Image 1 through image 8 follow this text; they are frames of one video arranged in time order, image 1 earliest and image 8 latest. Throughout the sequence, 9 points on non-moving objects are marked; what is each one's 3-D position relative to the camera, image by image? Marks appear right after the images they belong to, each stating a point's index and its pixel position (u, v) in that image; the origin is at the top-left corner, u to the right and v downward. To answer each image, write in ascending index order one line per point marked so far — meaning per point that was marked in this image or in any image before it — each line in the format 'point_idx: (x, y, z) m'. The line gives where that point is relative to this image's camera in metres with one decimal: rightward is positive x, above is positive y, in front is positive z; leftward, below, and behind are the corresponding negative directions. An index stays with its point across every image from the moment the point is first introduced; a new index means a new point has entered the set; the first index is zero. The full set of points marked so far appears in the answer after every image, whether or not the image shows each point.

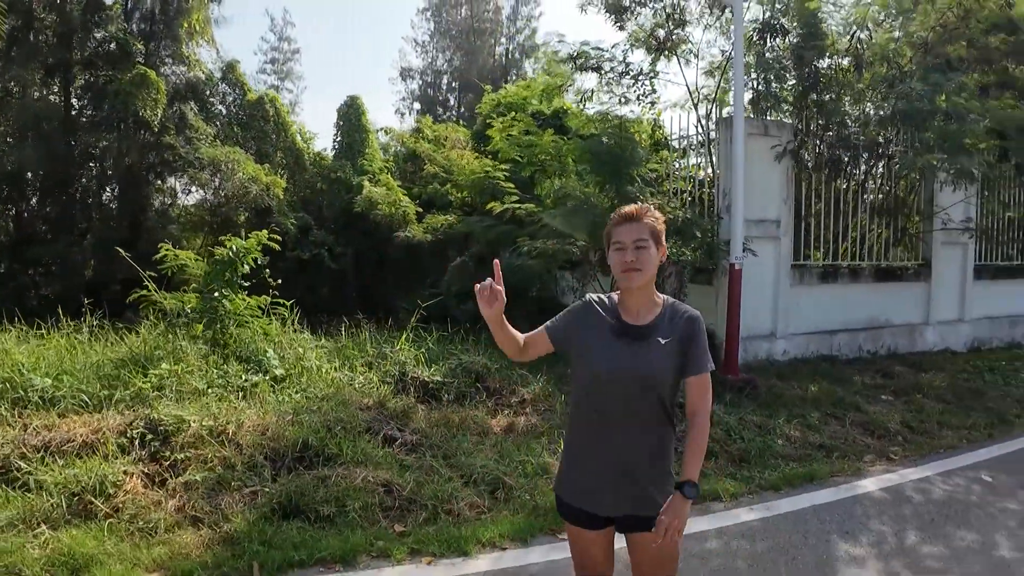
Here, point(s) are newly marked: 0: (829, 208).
0: (+3.5, +0.9, +7.8) m
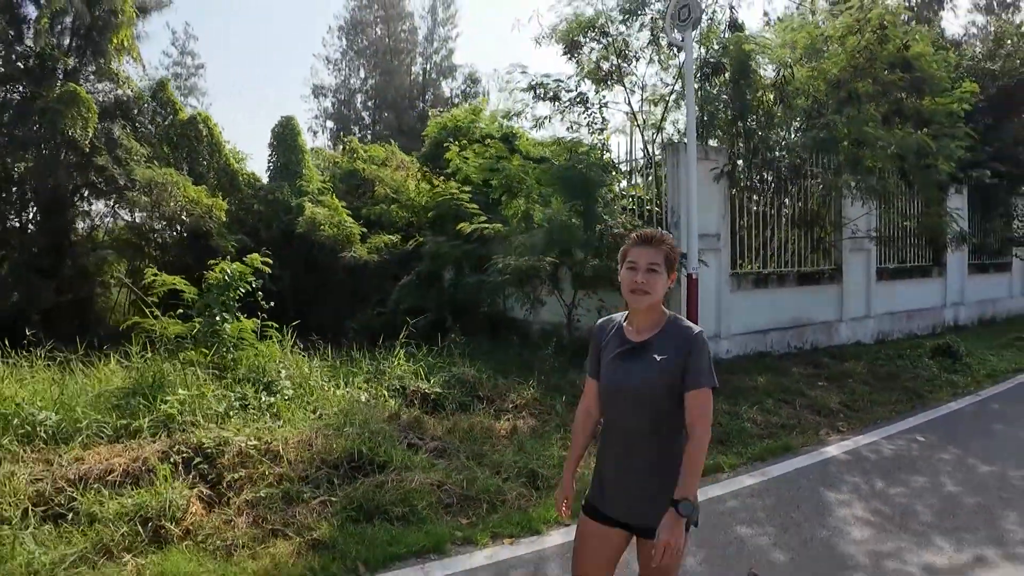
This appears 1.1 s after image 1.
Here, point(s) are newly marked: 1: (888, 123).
0: (+3.0, +0.8, +8.7) m
1: (+4.5, +2.0, +8.5) m
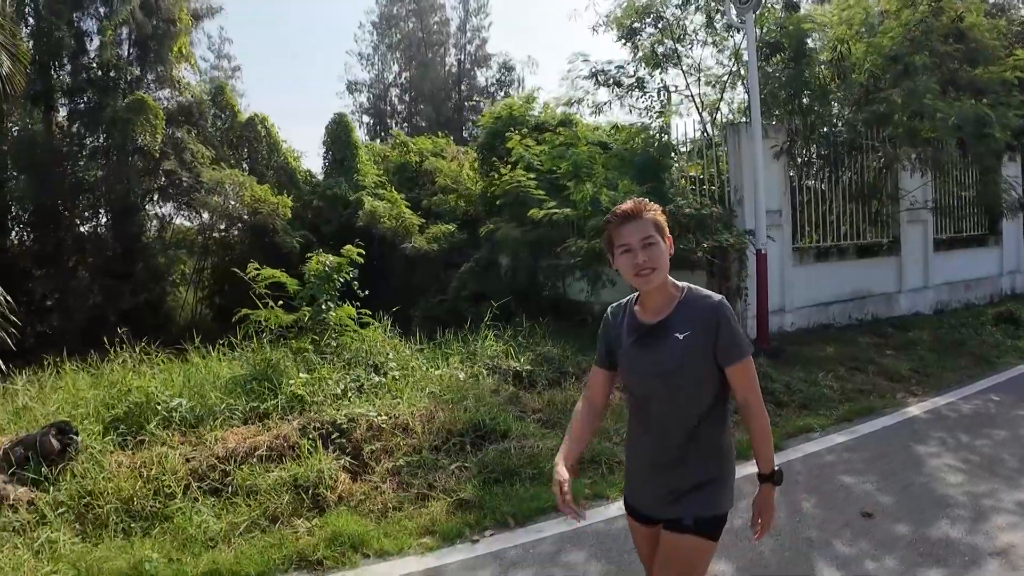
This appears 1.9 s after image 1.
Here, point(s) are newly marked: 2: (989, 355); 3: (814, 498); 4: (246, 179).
0: (+3.8, +1.1, +8.9) m
1: (+5.2, +2.4, +8.6) m
2: (+5.0, -0.7, +7.5) m
3: (+1.7, -1.2, +4.1) m
4: (-4.7, +1.9, +12.6) m
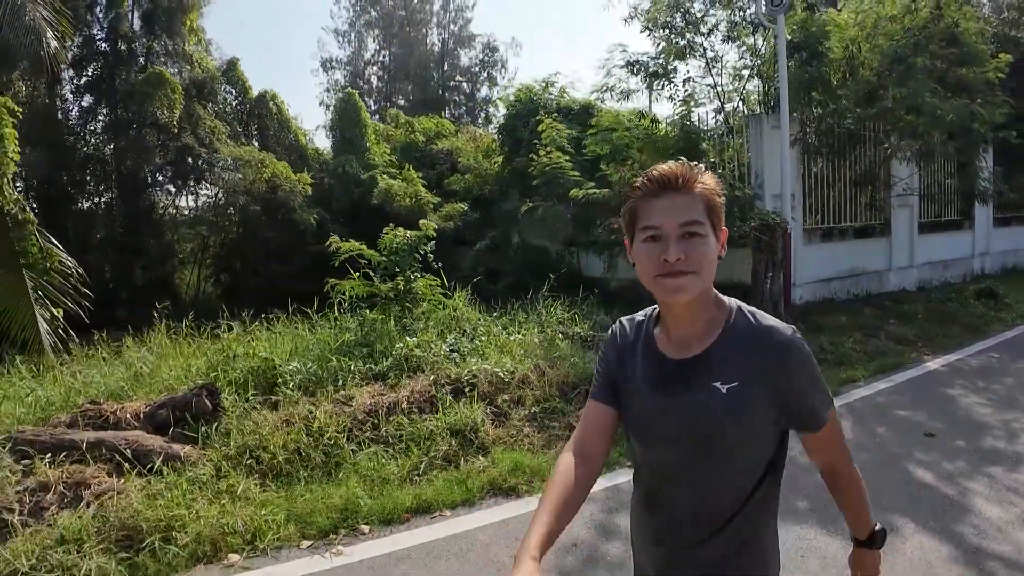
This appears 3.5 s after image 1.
0: (+4.2, +1.4, +9.7) m
1: (+5.7, +2.7, +9.6) m
2: (+5.6, -0.4, +8.5) m
3: (+2.5, -1.0, +4.8) m
4: (-4.5, +2.4, +12.8) m
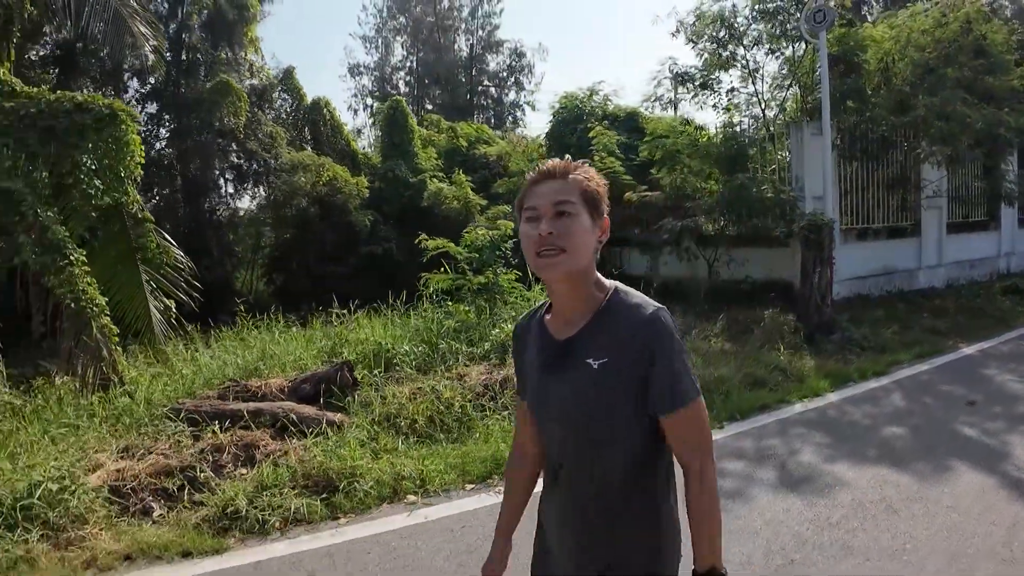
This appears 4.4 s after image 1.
0: (+5.0, +1.5, +10.4) m
1: (+6.5, +2.7, +10.2) m
2: (+6.3, -0.4, +9.2) m
3: (+3.3, -0.9, +5.5) m
4: (-3.6, +2.4, +13.5) m
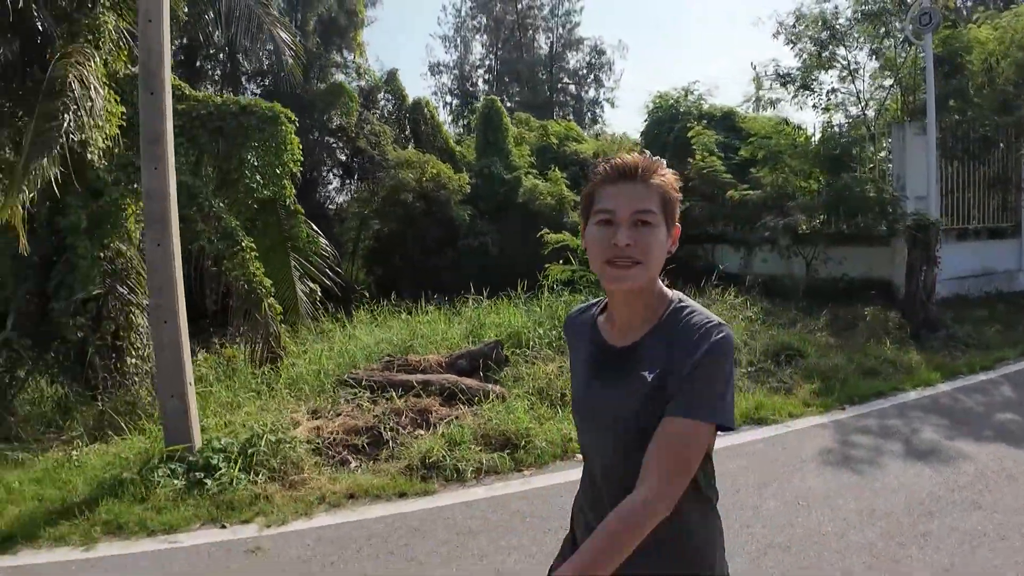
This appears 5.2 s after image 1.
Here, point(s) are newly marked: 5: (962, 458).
0: (+6.6, +1.5, +10.5) m
1: (+8.1, +2.7, +10.2) m
2: (+7.8, -0.4, +9.2) m
3: (+4.4, -0.9, +5.8) m
4: (-1.8, +2.6, +14.3) m
5: (+3.3, -1.3, +5.2) m
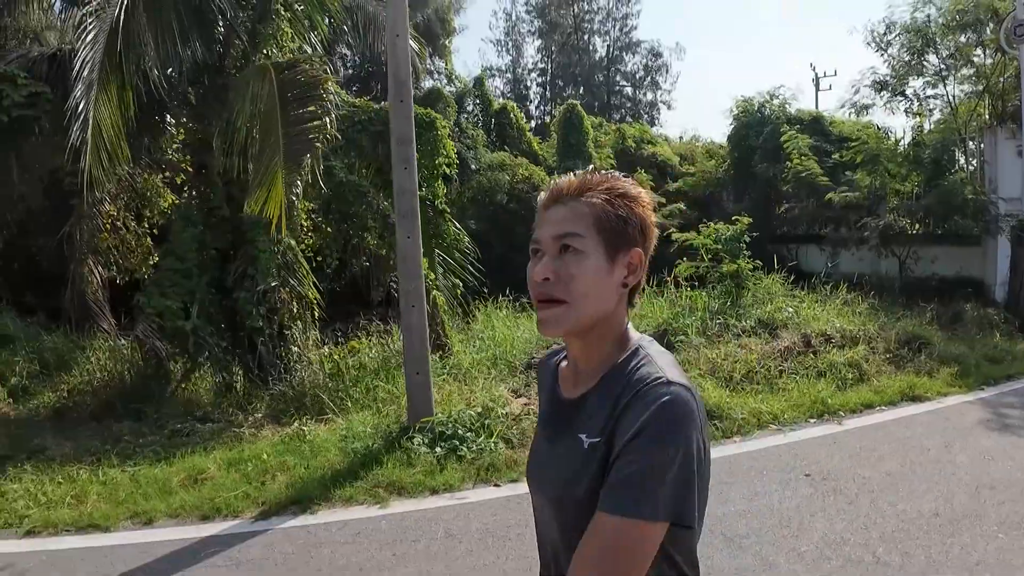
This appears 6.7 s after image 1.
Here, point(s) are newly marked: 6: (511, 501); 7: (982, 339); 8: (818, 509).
0: (+8.4, +1.5, +11.0) m
1: (+9.8, +2.7, +10.7) m
2: (+9.5, -0.4, +9.7) m
3: (+6.1, -0.8, +6.3) m
4: (0.0, +2.7, +14.9) m
5: (+5.0, -1.2, +5.7) m
6: (0.0, -1.4, +4.6) m
7: (+6.0, -0.6, +9.0) m
8: (+2.1, -1.5, +4.9) m
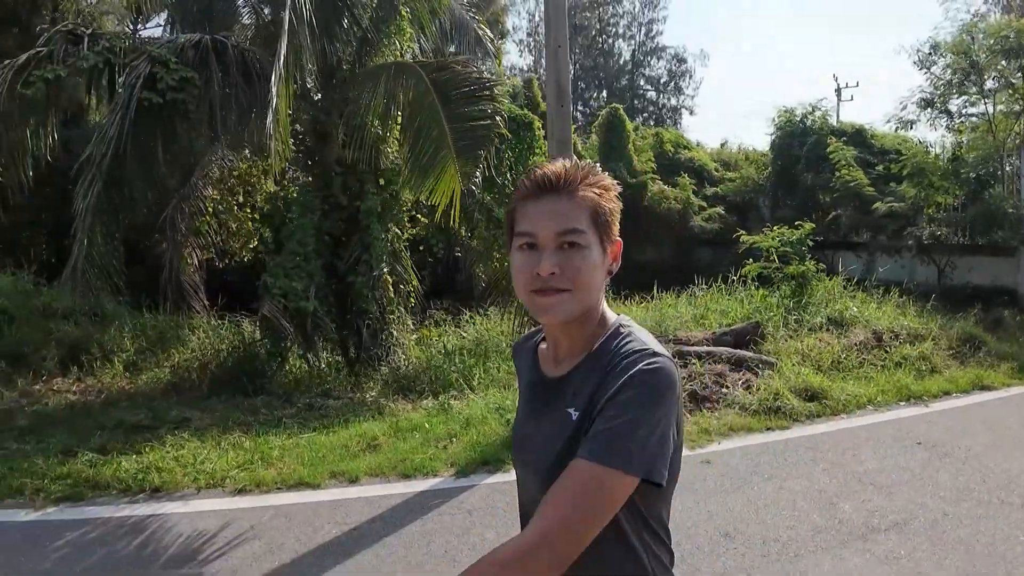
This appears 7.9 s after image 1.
0: (+9.5, +1.4, +11.8) m
1: (+11.0, +2.5, +11.5) m
2: (+10.6, -0.6, +10.5) m
3: (+7.3, -1.0, +7.1) m
4: (+1.1, +2.8, +15.5) m
5: (+6.2, -1.3, +6.5) m
6: (+1.3, -1.3, +5.2) m
7: (+7.1, -0.7, +9.7) m
8: (+3.4, -1.5, +5.6) m
